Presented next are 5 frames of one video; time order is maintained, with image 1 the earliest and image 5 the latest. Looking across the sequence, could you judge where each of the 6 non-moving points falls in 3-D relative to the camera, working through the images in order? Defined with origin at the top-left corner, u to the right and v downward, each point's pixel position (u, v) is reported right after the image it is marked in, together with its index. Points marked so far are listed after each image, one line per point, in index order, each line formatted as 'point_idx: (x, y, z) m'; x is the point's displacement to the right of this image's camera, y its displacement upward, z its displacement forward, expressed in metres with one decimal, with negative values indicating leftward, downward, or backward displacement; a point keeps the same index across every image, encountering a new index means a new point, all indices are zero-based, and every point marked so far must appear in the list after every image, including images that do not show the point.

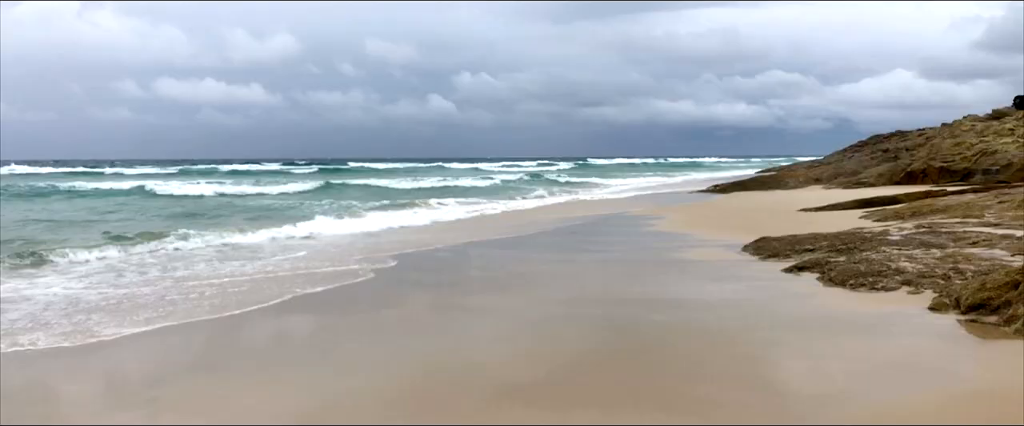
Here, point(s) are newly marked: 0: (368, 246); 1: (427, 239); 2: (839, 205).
0: (-2.5, -0.6, +11.8) m
1: (-1.6, -0.5, +12.6) m
2: (+6.4, +0.2, +13.3) m
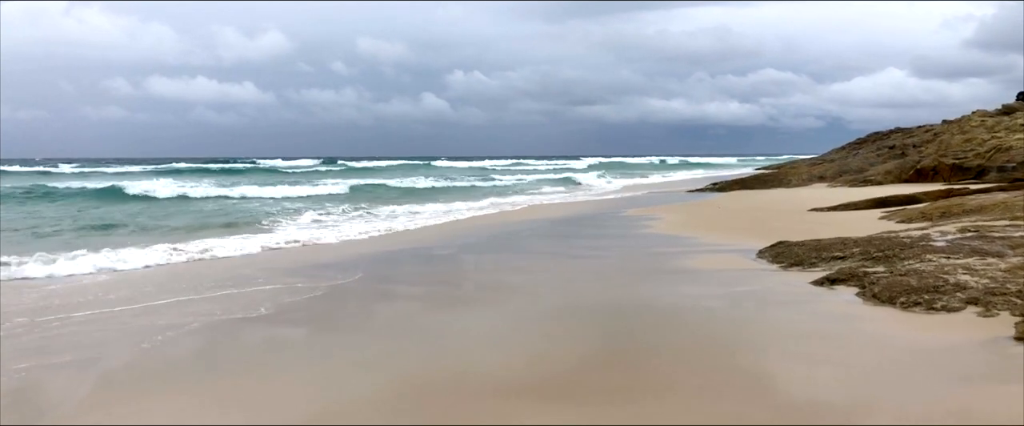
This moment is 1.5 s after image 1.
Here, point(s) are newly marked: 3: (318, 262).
0: (-2.7, -0.7, +10.7) m
1: (-1.8, -0.6, +11.6) m
2: (+6.2, +0.2, +12.3) m
3: (-2.9, -0.7, +10.3) m
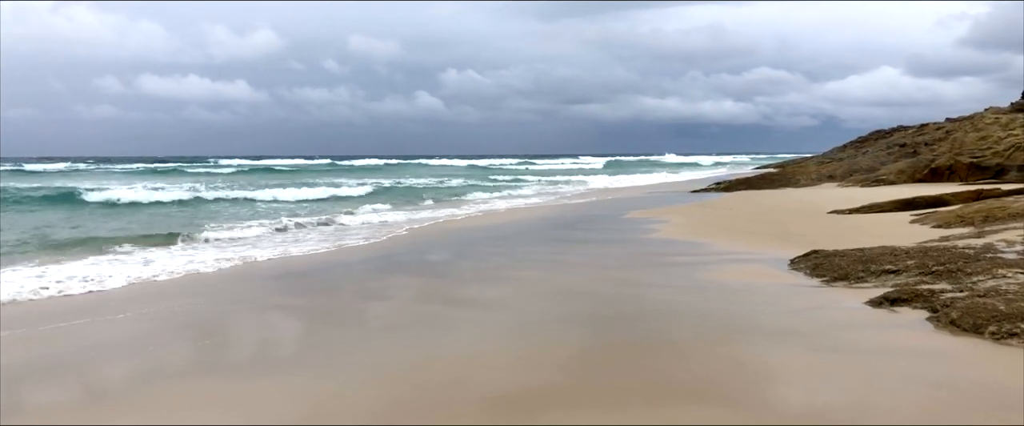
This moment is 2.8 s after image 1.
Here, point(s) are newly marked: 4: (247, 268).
0: (-2.7, -0.7, +9.8) m
1: (-1.8, -0.6, +10.7) m
2: (+6.2, +0.1, +11.5) m
3: (-2.9, -0.7, +9.4) m
4: (-3.7, -0.7, +9.6) m
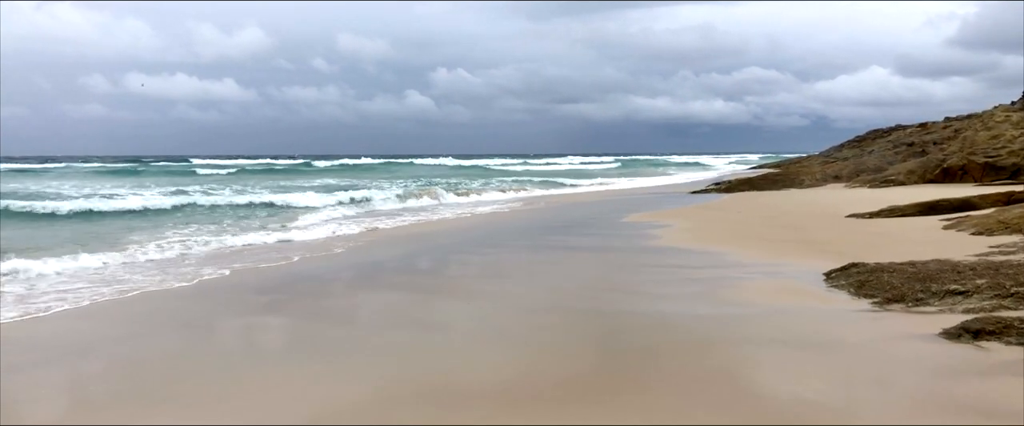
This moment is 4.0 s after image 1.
0: (-2.8, -0.8, +8.9) m
1: (-1.9, -0.7, +9.8) m
2: (+6.0, +0.1, +10.7) m
3: (-3.0, -0.8, +8.4) m
4: (-3.8, -0.8, +8.6) m
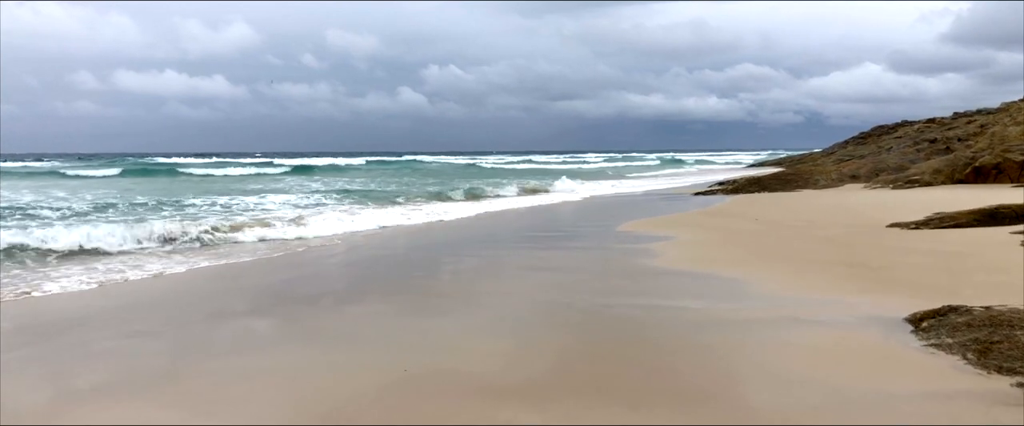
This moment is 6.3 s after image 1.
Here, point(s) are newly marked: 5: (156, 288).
0: (-3.1, -0.9, +7.1) m
1: (-2.2, -0.8, +8.0) m
2: (+5.8, 0.0, +9.0) m
3: (-3.3, -1.0, +6.7) m
4: (-4.1, -0.9, +6.9) m
5: (-4.0, -0.8, +7.6) m
